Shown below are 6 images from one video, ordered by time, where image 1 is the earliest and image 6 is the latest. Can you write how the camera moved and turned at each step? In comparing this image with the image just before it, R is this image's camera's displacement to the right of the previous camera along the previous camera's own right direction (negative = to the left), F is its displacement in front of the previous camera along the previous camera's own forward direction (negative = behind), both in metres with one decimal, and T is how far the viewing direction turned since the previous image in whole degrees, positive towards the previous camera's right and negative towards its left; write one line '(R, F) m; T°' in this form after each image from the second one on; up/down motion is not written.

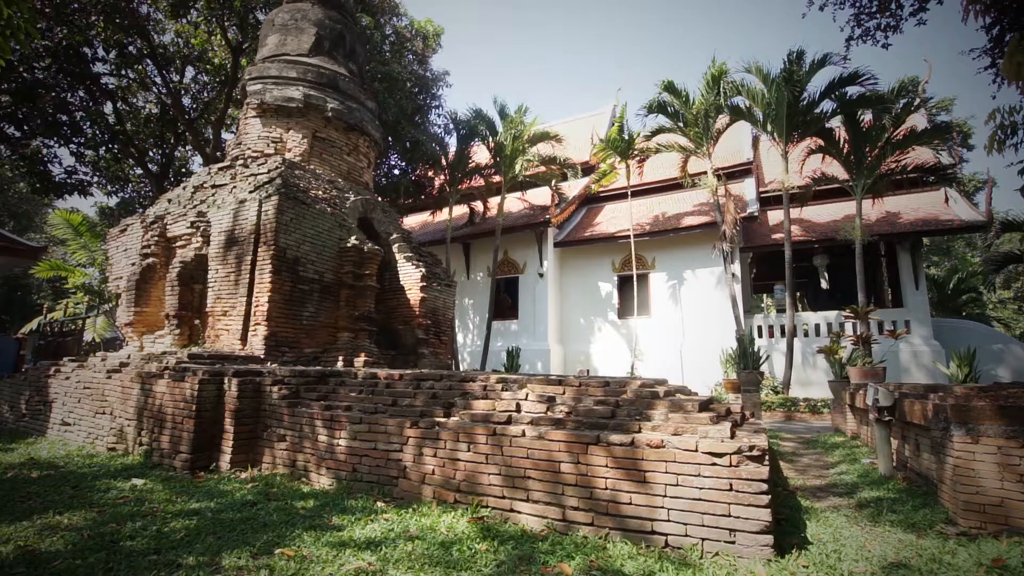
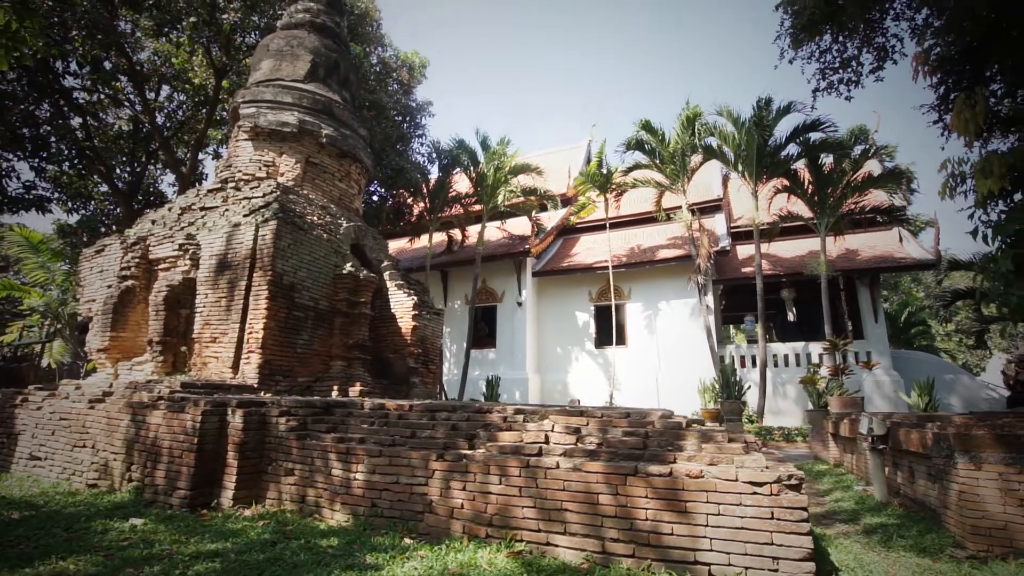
(-0.6, 0.0) m; +4°
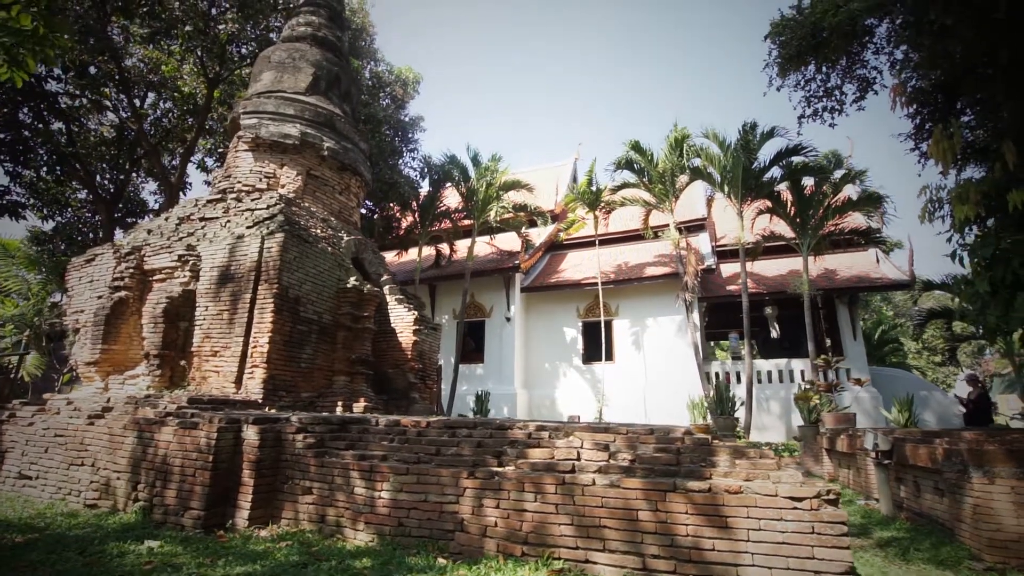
(-0.5, 0.0) m; +3°
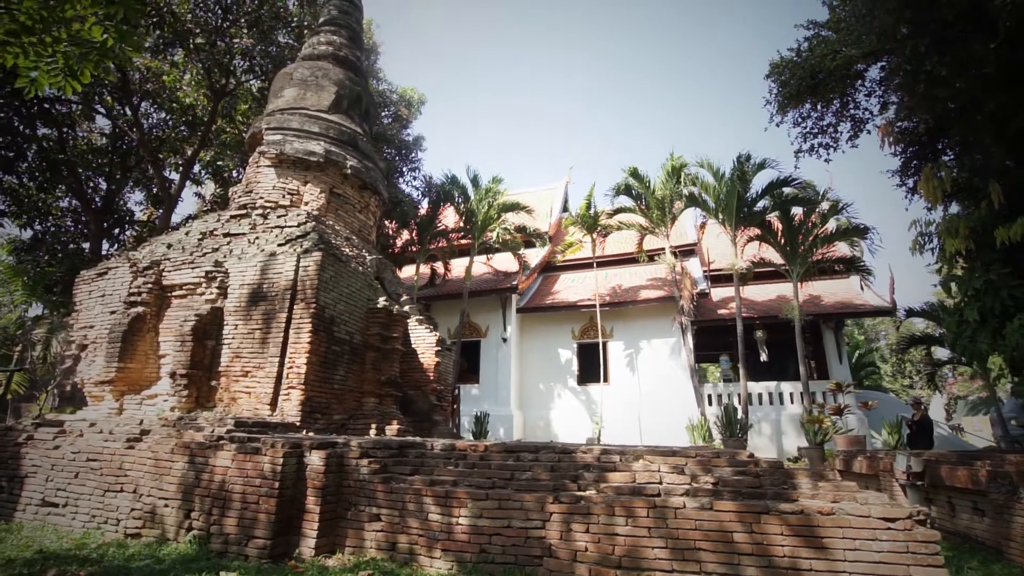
(-1.0, 0.0) m; +4°
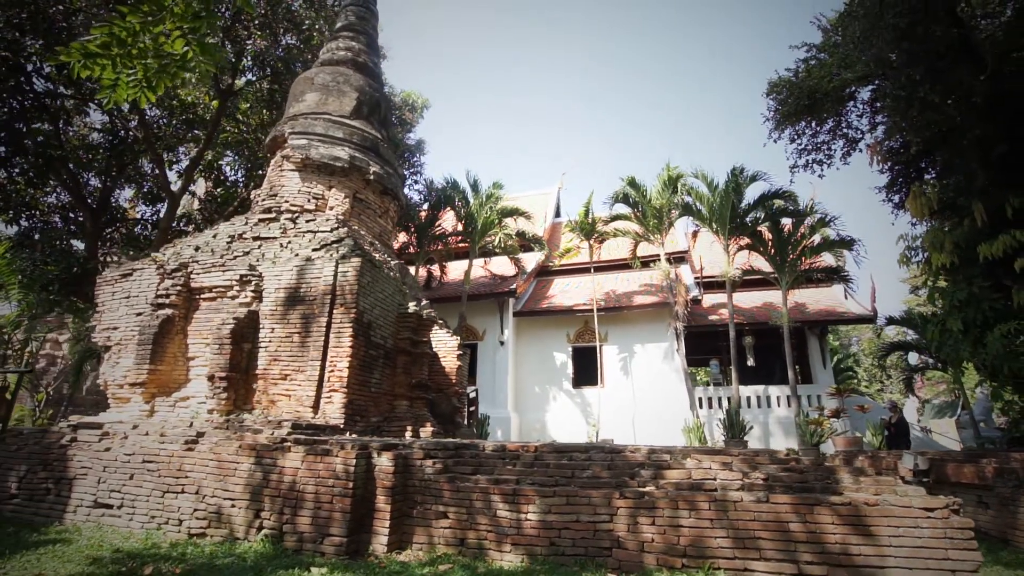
(-0.9, -0.3) m; +3°
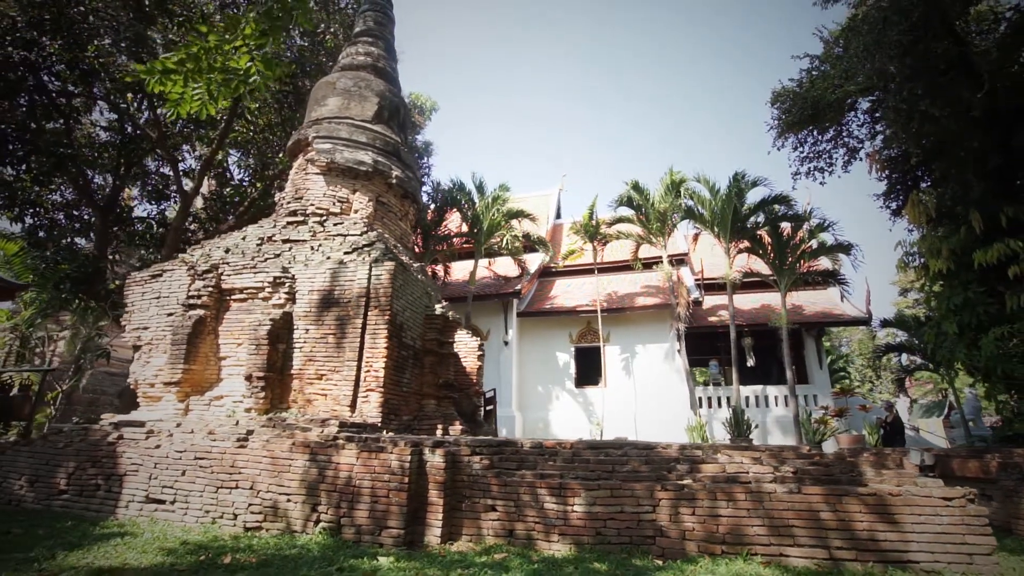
(-0.6, -0.3) m; +1°
